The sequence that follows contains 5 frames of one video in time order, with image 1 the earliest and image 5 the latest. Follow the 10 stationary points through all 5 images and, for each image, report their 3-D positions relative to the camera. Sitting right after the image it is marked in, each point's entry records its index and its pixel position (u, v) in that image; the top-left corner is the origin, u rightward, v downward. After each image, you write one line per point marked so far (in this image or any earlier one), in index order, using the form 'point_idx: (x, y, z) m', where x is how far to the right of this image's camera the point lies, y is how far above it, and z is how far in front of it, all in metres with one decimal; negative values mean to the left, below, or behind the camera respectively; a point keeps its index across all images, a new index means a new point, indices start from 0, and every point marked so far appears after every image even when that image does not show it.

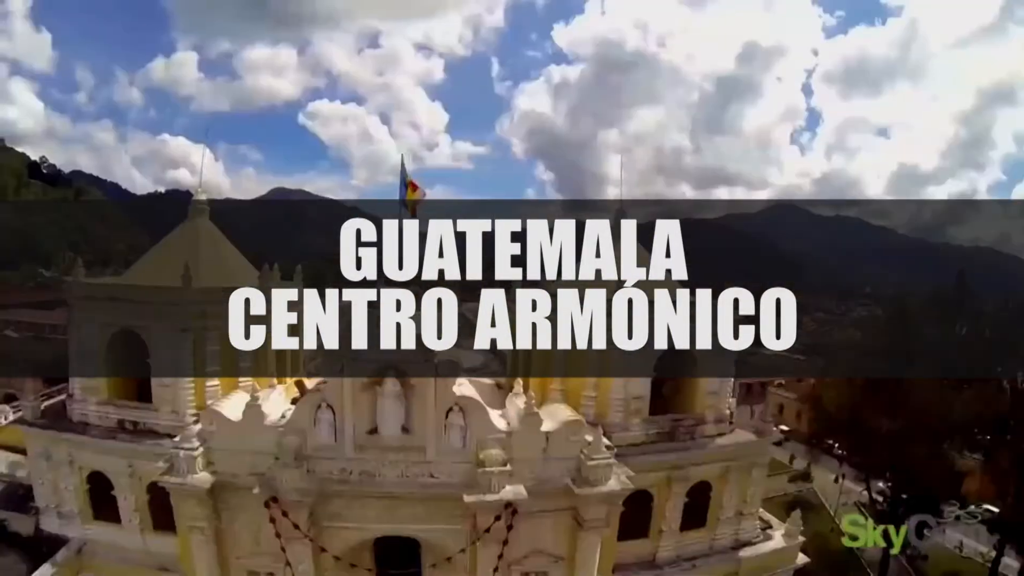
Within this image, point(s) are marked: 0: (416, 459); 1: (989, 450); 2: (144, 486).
0: (-1.4, -2.5, +13.1) m
1: (+9.6, -3.5, +17.9) m
2: (-5.8, -3.1, +13.5) m
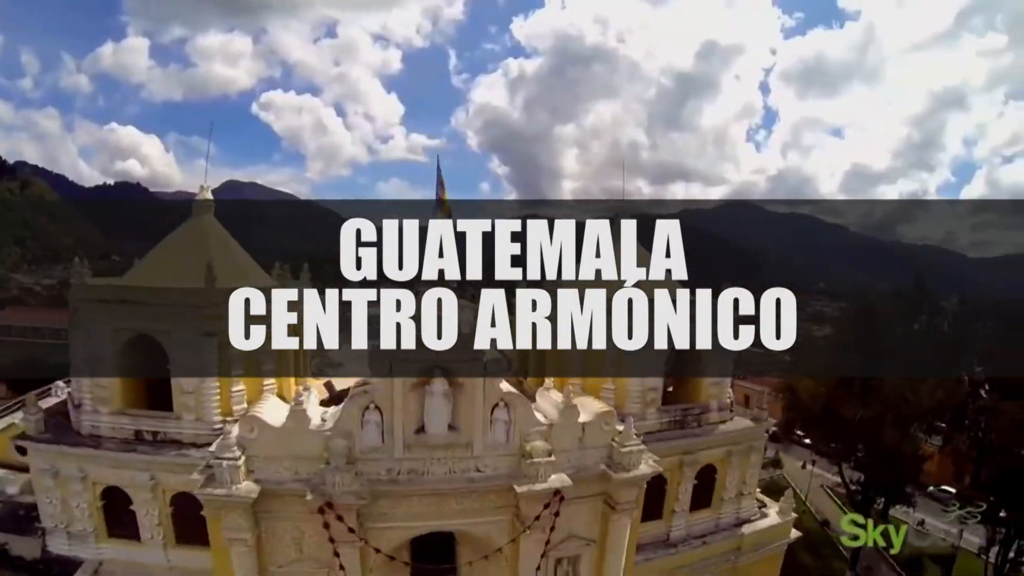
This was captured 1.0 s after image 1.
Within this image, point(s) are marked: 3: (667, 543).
0: (-0.7, -2.5, +12.9) m
1: (+9.6, -3.3, +19.1) m
2: (-5.1, -3.1, +12.8) m
3: (+2.8, -4.5, +15.9) m
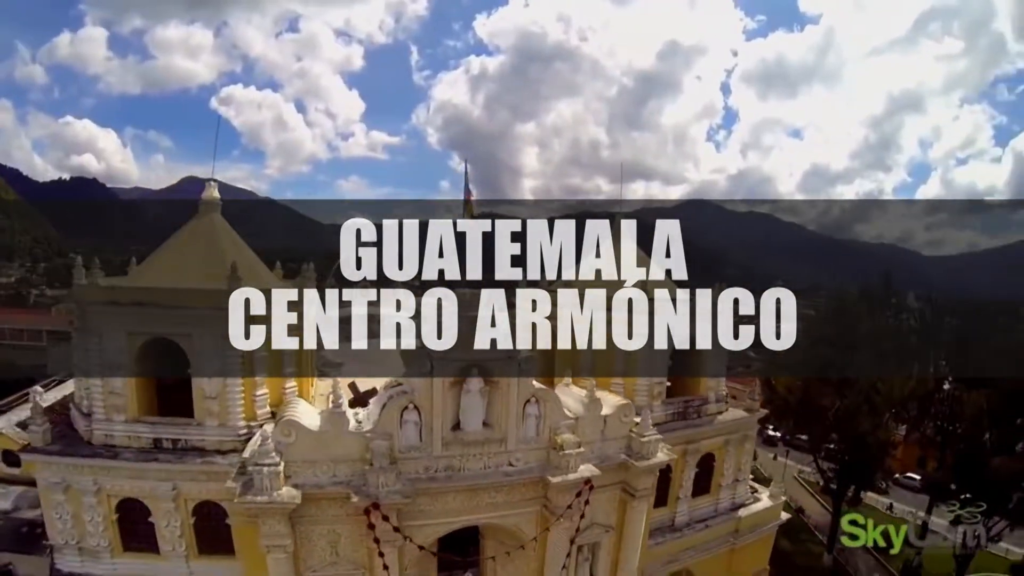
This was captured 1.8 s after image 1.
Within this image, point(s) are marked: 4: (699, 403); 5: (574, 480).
0: (-0.2, -2.4, +12.9) m
1: (+9.4, -3.2, +20.1) m
2: (-4.6, -3.2, +12.3) m
3: (+3.0, -4.5, +16.2) m
4: (+3.6, -2.2, +16.5) m
5: (+0.9, -2.9, +12.9) m
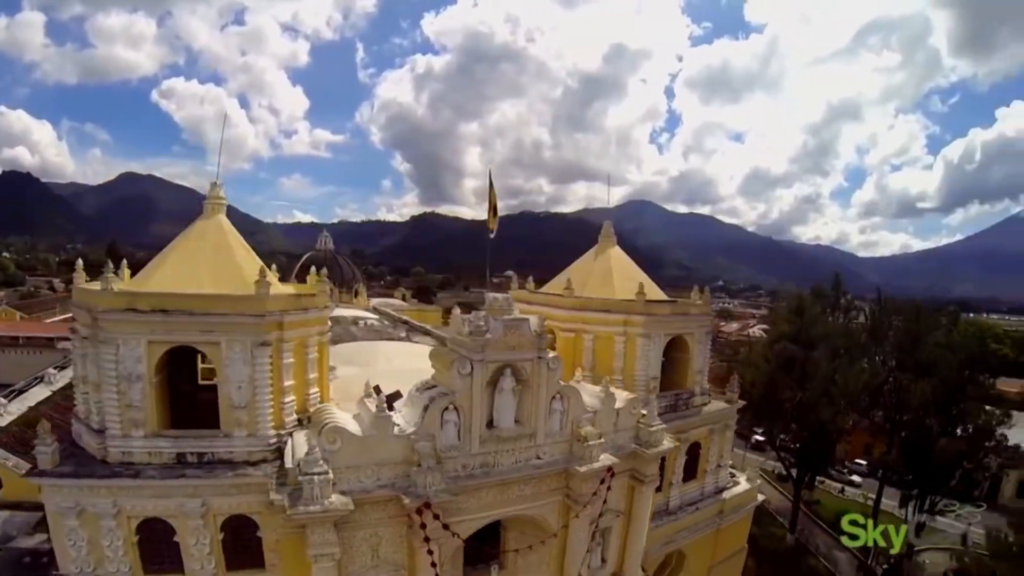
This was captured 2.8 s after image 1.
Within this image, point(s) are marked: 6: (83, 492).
0: (+0.2, -2.5, +13.0) m
1: (+8.7, -3.1, +21.5) m
2: (-4.0, -3.2, +11.8) m
3: (+3.0, -4.5, +16.8) m
4: (+3.5, -2.2, +17.2) m
5: (+1.3, -2.9, +13.2) m
6: (-5.6, -2.7, +11.5) m
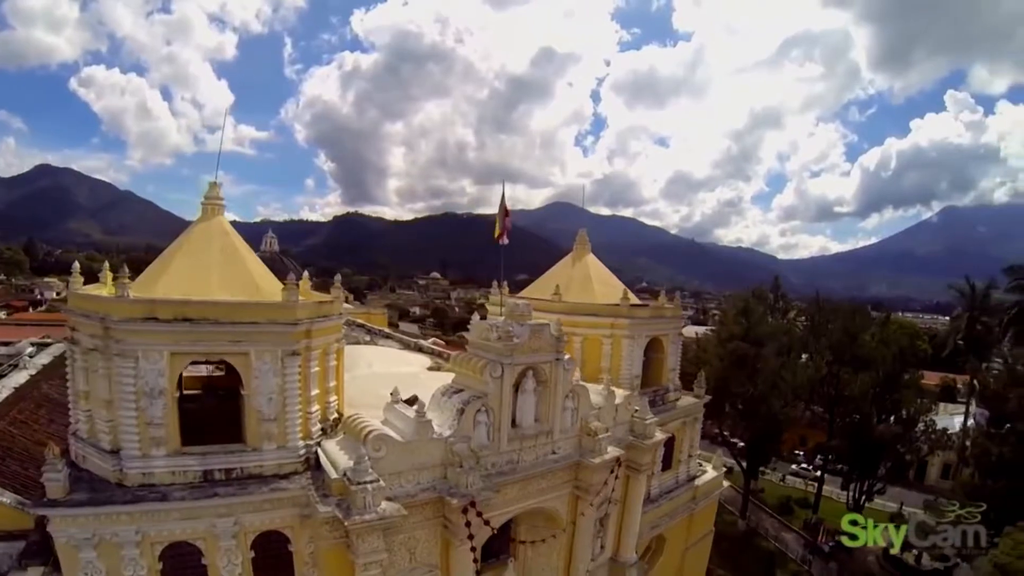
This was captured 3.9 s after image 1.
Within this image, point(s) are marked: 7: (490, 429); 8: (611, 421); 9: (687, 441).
0: (+0.5, -2.5, +13.2) m
1: (+7.4, -3.1, +23.0) m
2: (-3.4, -3.3, +11.3) m
3: (+2.6, -4.5, +17.4) m
4: (+3.0, -2.2, +17.9) m
5: (+1.6, -2.9, +13.6) m
6: (-5.0, -2.8, +10.7) m
7: (-0.3, -2.1, +12.3) m
8: (+1.7, -2.4, +14.8) m
9: (+3.6, -3.5, +18.6) m
